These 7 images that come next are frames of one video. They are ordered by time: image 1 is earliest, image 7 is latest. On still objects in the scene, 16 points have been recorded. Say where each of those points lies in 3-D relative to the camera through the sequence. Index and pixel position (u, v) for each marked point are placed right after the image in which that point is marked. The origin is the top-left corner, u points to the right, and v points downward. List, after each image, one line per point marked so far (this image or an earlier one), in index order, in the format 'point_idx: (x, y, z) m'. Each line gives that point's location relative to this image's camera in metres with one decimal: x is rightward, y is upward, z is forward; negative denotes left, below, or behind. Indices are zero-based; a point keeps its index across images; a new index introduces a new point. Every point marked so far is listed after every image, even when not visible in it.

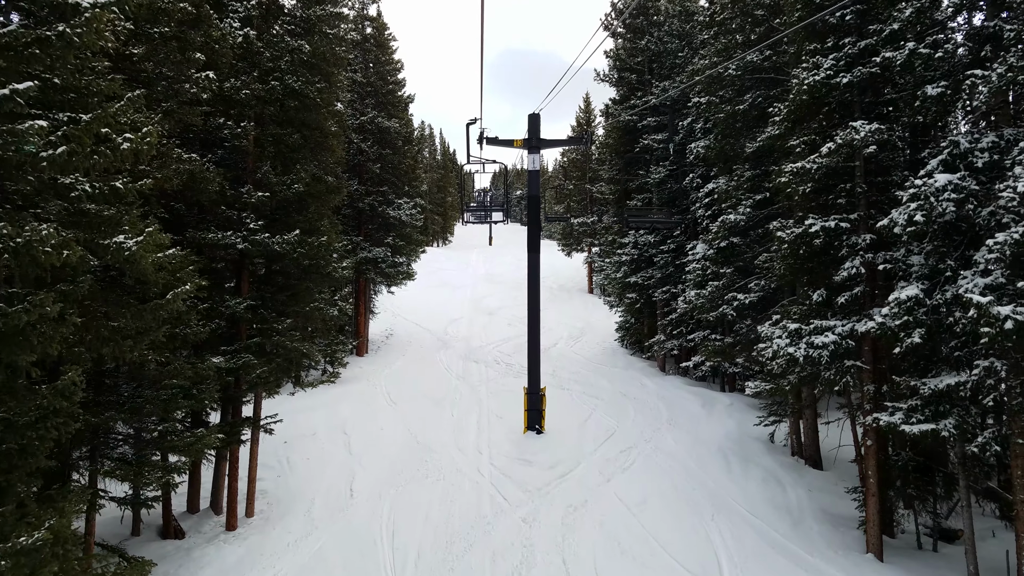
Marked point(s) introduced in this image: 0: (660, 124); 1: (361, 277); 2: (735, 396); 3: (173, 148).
0: (+3.6, +4.0, +17.3) m
1: (-4.0, +0.2, +18.9) m
2: (+4.2, -2.1, +13.4) m
3: (-3.5, +1.4, +7.2) m
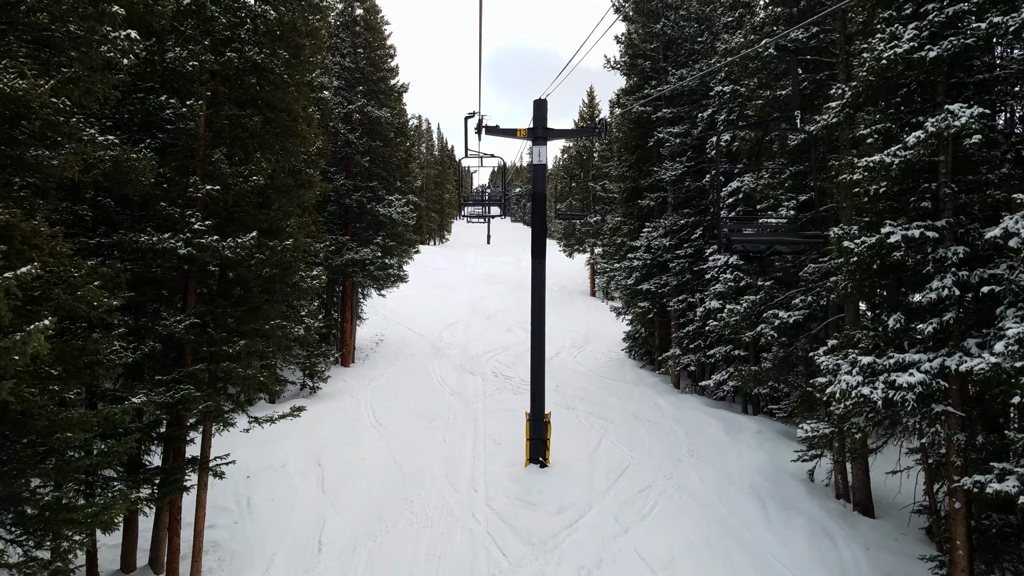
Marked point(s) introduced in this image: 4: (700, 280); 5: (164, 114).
0: (+3.7, +3.8, +15.8) m
1: (-4.1, +0.1, +17.4) m
2: (+4.2, -2.3, +11.9) m
3: (-3.4, +1.3, +5.6) m
4: (+3.7, +0.2, +14.0) m
5: (-3.5, +1.8, +7.2) m
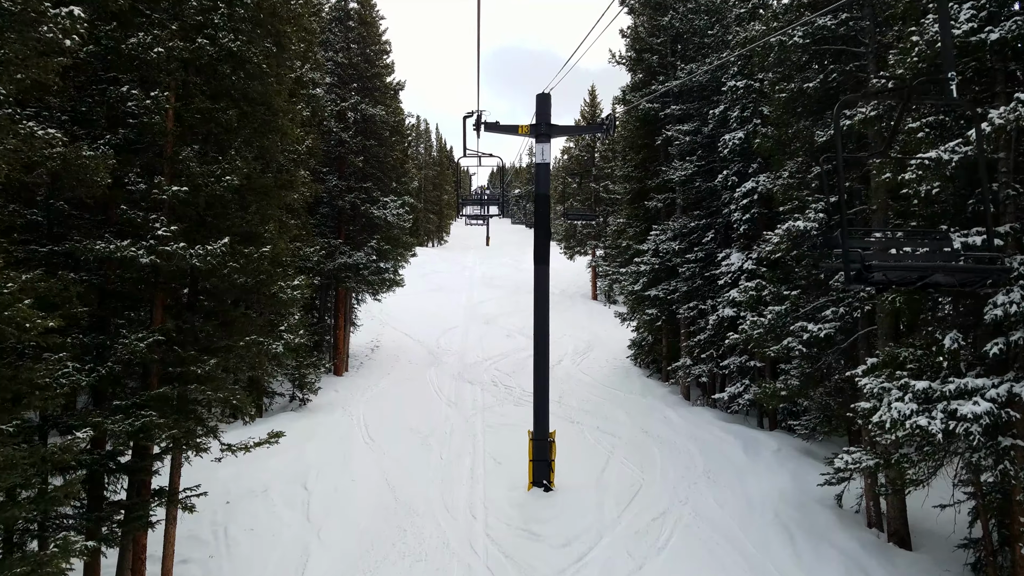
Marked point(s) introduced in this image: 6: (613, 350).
0: (+3.7, +3.7, +15.1) m
1: (-4.0, 0.0, +16.6) m
2: (+4.2, -2.4, +11.1) m
3: (-3.4, +1.1, +4.8) m
4: (+3.7, 0.0, +13.3) m
5: (-3.5, +1.7, +6.5) m
6: (+2.8, -1.7, +19.9) m
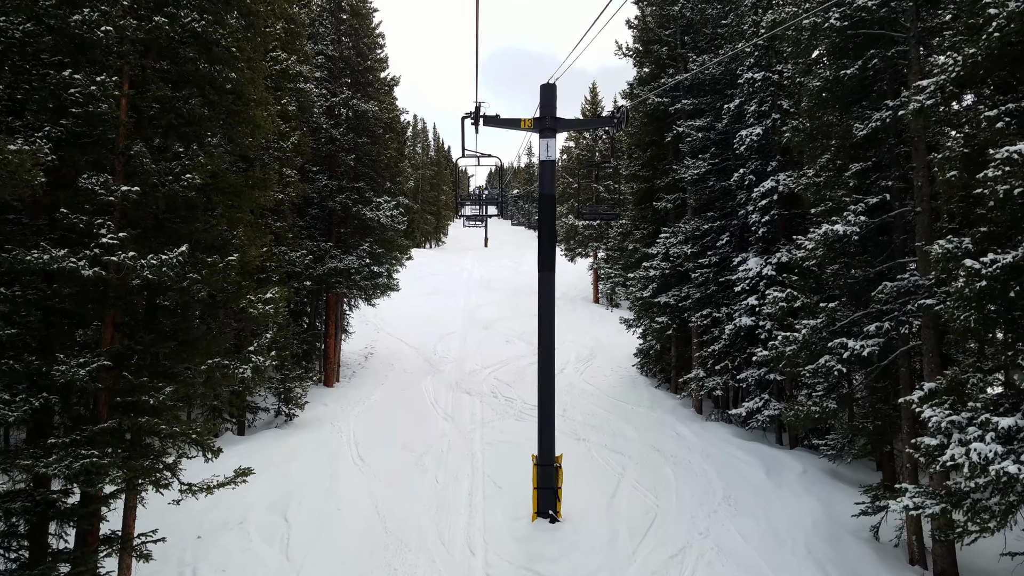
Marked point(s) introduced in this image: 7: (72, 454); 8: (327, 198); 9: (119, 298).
0: (+3.7, +3.6, +14.2) m
1: (-4.0, -0.1, +15.7) m
2: (+4.3, -2.5, +10.3) m
3: (-3.4, +1.0, +3.9) m
4: (+3.8, -0.1, +12.4) m
5: (-3.5, +1.5, +5.6) m
6: (+2.8, -1.9, +19.0) m
7: (-3.3, -1.2, +5.3) m
8: (-4.1, +2.0, +15.8) m
9: (-3.2, -0.1, +5.7) m
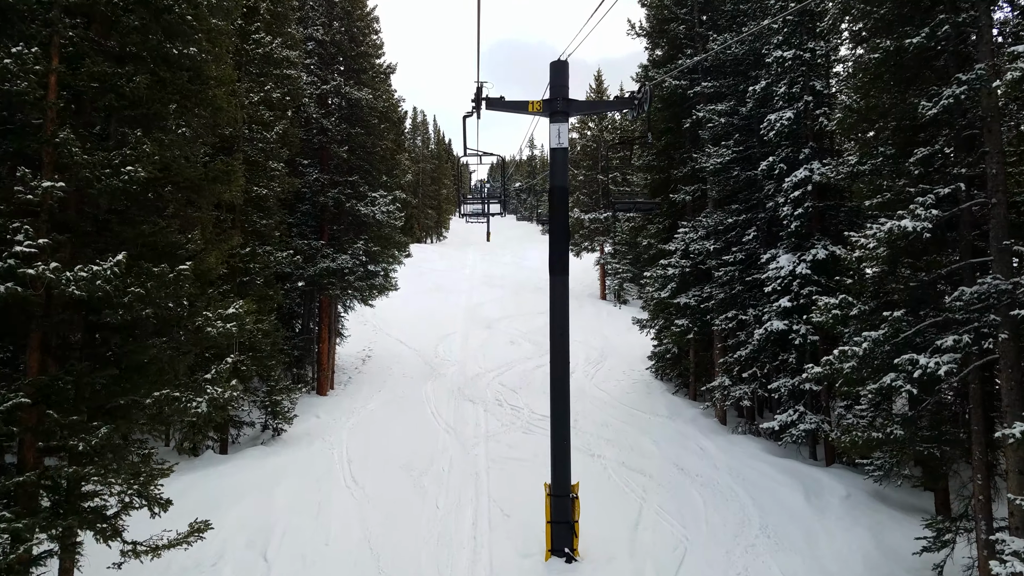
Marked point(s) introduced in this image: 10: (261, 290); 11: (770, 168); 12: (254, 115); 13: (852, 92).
0: (+3.8, +3.6, +13.1) m
1: (-3.9, -0.1, +14.7) m
2: (+4.4, -2.5, +9.2) m
3: (-3.3, +0.9, +2.9) m
4: (+3.9, -0.1, +11.3) m
5: (-3.4, +1.4, +4.5) m
6: (+3.0, -1.8, +18.0) m
7: (-3.2, -1.4, +4.3) m
8: (-4.0, +2.0, +14.8) m
9: (-3.1, -0.2, +4.7) m
10: (-4.0, 0.0, +11.4) m
11: (+4.0, +1.9, +11.0) m
12: (-4.2, +2.8, +11.6) m
13: (+3.8, +2.2, +8.0) m
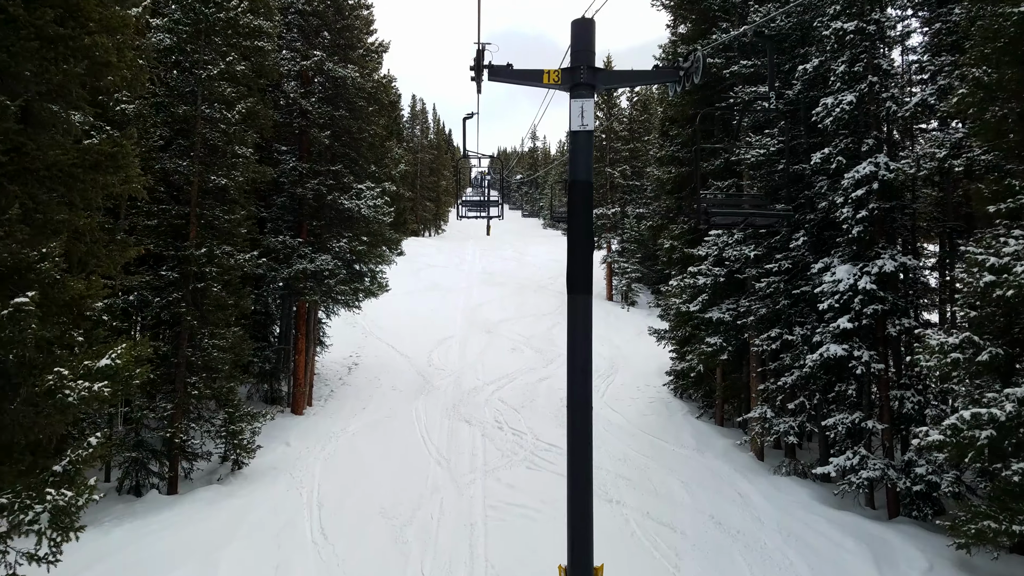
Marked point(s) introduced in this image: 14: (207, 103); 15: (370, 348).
0: (+3.9, +3.4, +11.3) m
1: (-3.9, -0.2, +12.9) m
2: (+4.4, -2.7, +7.5) m
3: (-3.2, +0.7, +1.1) m
4: (+3.9, -0.3, +9.6) m
5: (-3.3, +1.2, +2.7) m
6: (+3.0, -1.9, +16.3) m
7: (-3.2, -1.6, +2.6) m
8: (-4.0, +1.9, +13.0) m
9: (-3.1, -0.4, +3.0) m
10: (-4.0, -0.1, +9.6) m
11: (+4.1, +1.7, +9.3) m
12: (-4.1, +2.7, +9.8) m
13: (+3.9, +2.0, +6.3) m
14: (-4.3, +2.6, +10.0) m
15: (-3.7, -1.6, +18.4) m
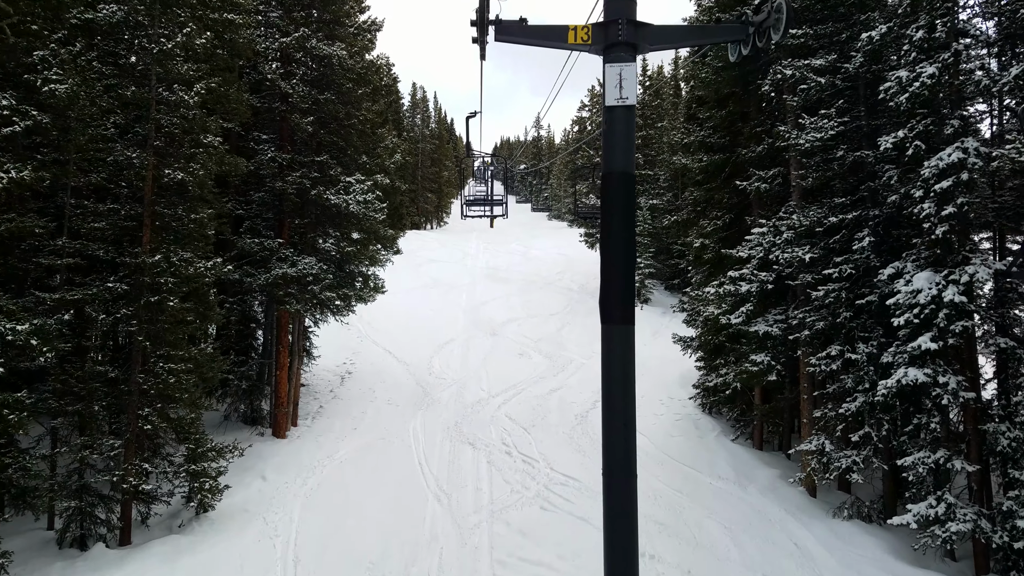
0: (+4.0, +3.3, +9.7) m
1: (-3.7, -0.3, +11.5) m
2: (+4.5, -2.9, +6.0) m
3: (-3.1, +0.4, -0.3) m
4: (+4.0, -0.4, +8.1) m
5: (-3.3, +1.0, +1.3) m
6: (+3.2, -1.9, +14.8) m
7: (-3.1, -1.8, +1.1) m
8: (-3.8, +1.8, +11.5) m
9: (-3.0, -0.6, +1.5) m
10: (-3.9, -0.3, +8.2) m
11: (+4.2, +1.5, +7.7) m
12: (-4.0, +2.6, +8.3) m
13: (+4.0, +1.8, +4.8) m
14: (-4.2, +2.4, +8.5) m
15: (-3.5, -1.6, +17.0) m
